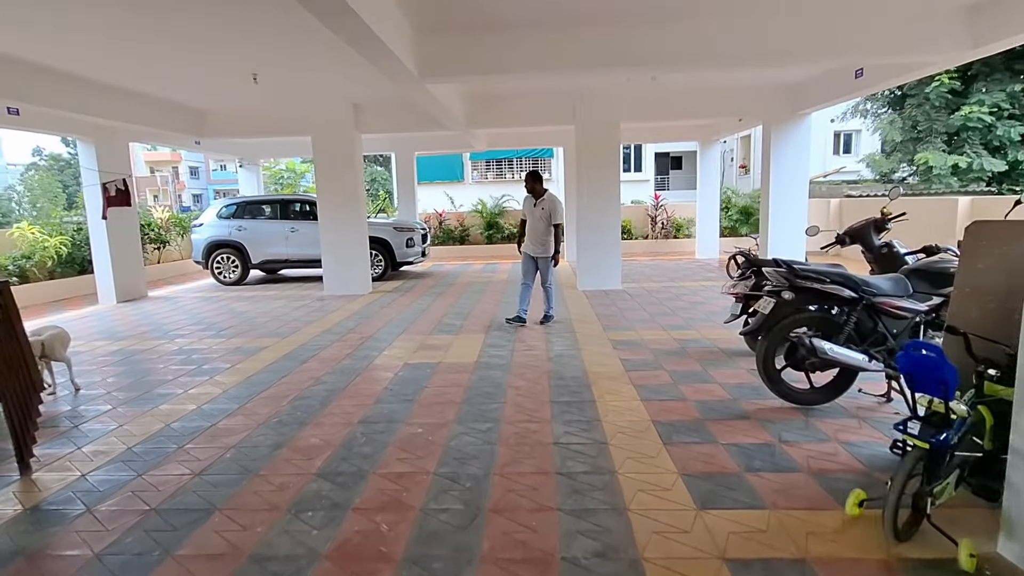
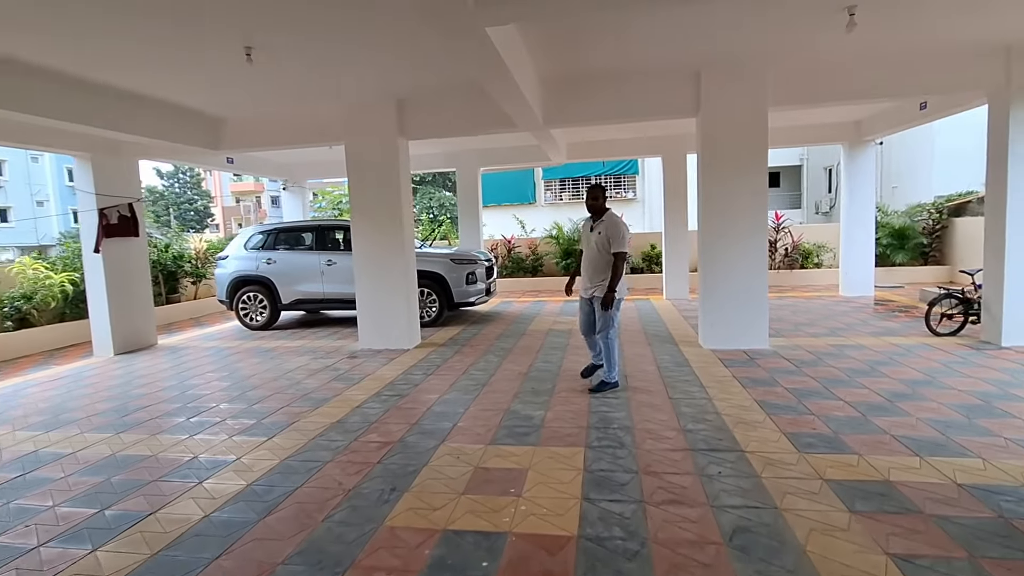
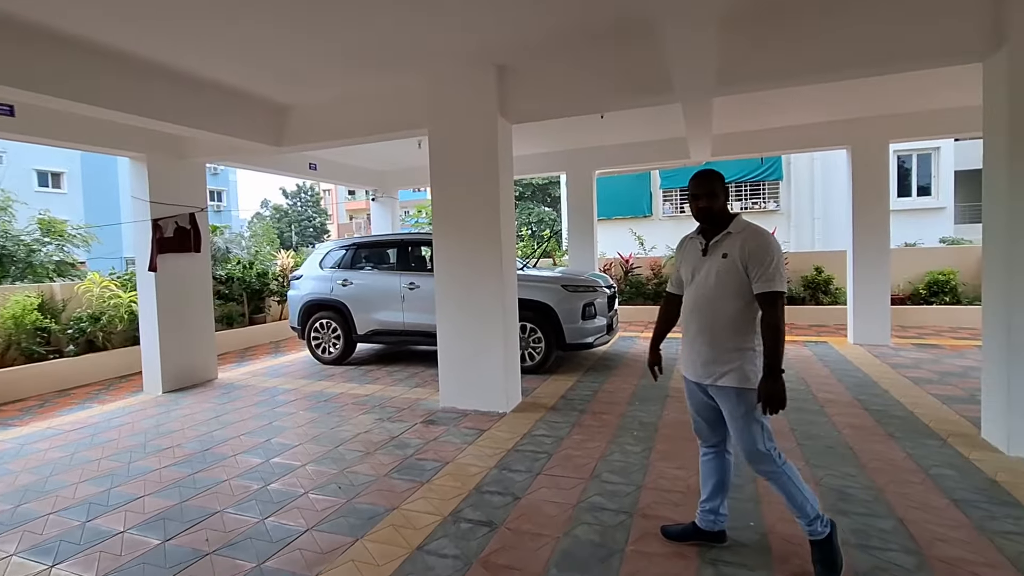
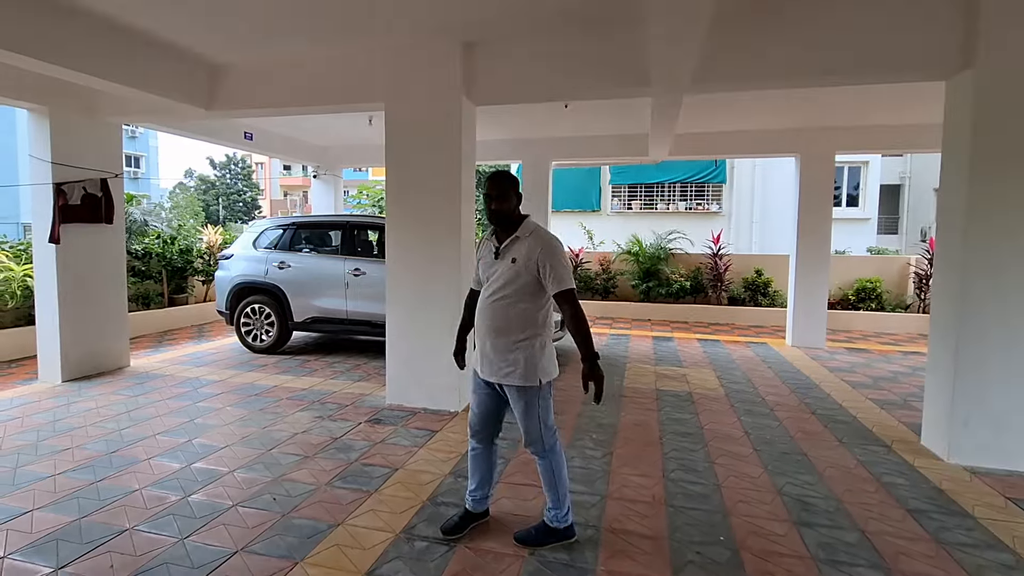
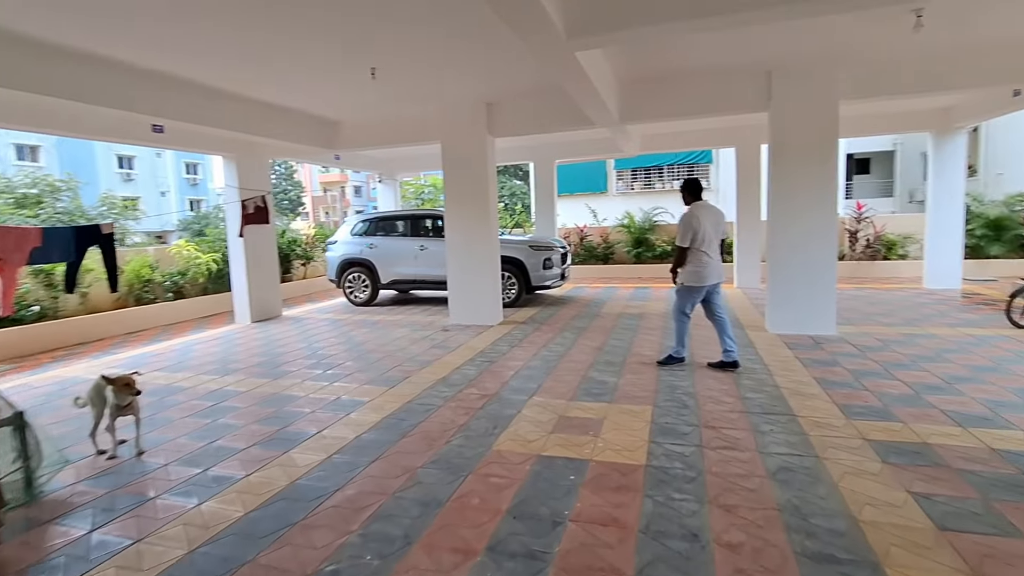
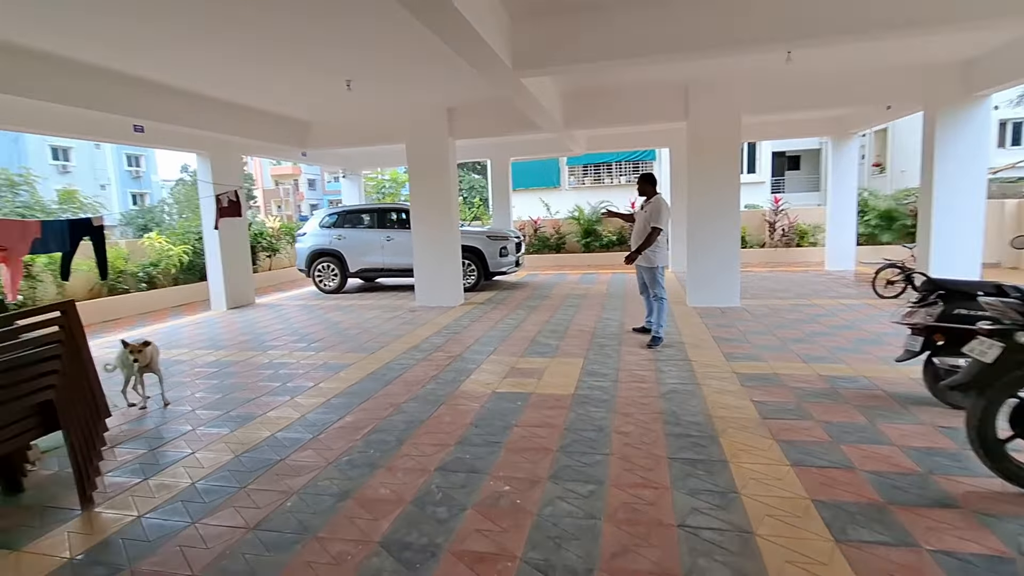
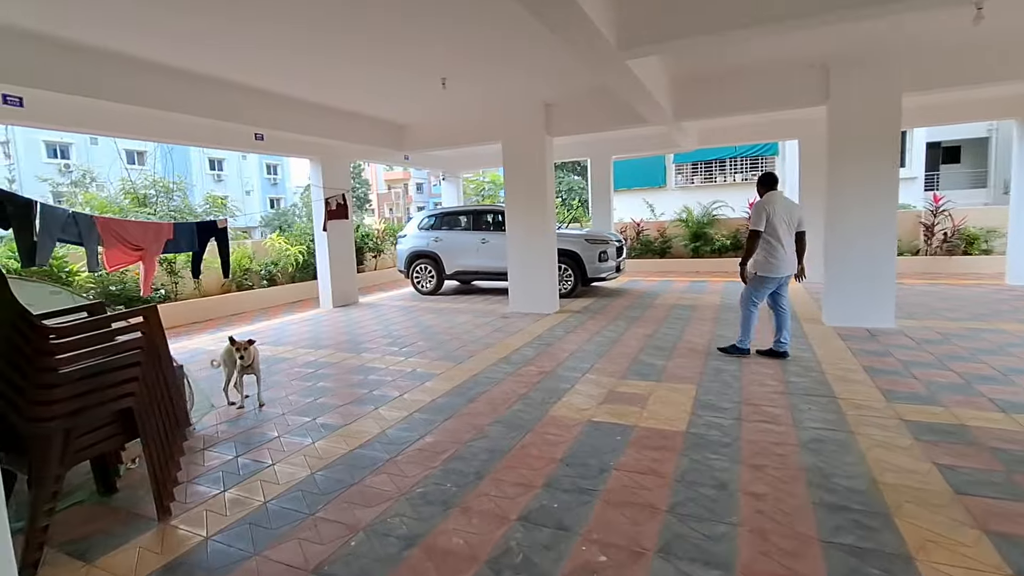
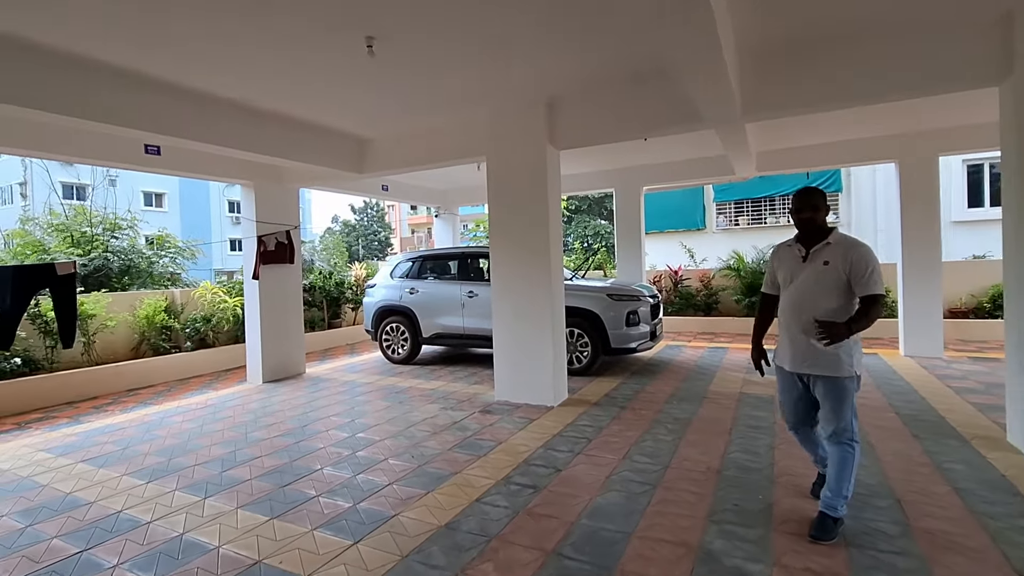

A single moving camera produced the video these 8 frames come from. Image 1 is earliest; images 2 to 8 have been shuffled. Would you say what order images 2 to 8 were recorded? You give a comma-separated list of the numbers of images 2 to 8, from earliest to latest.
6, 7, 5, 2, 8, 3, 4
